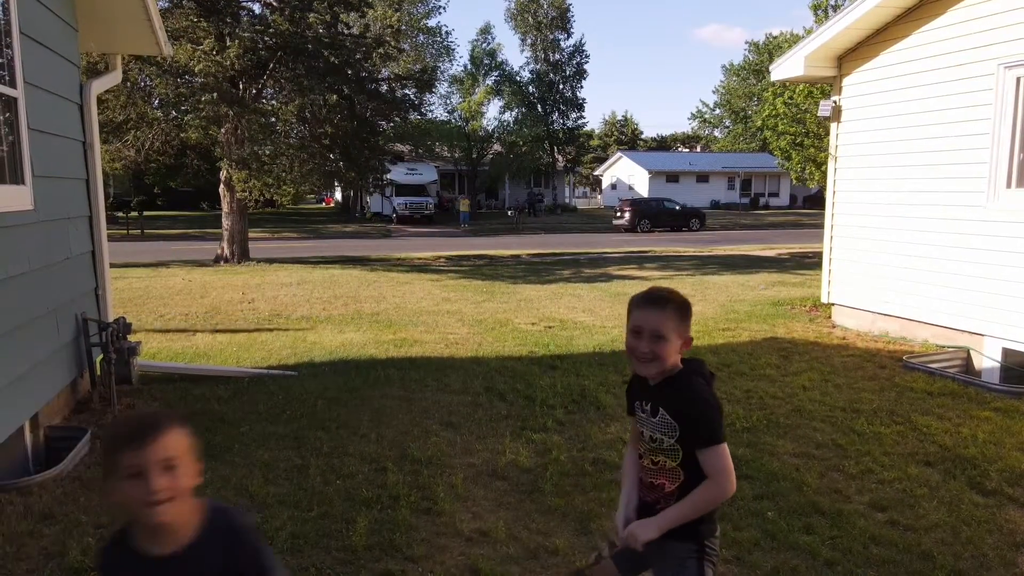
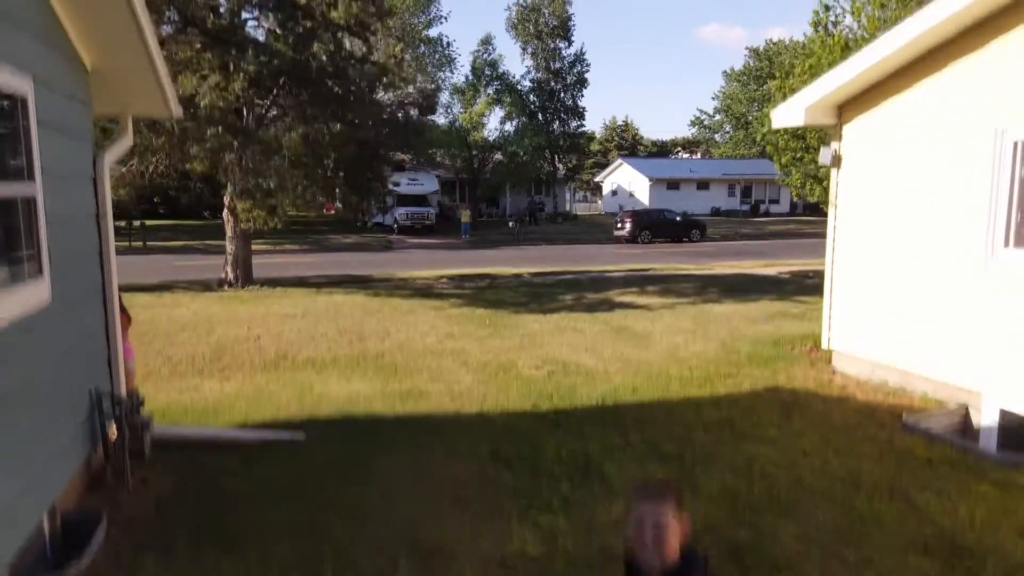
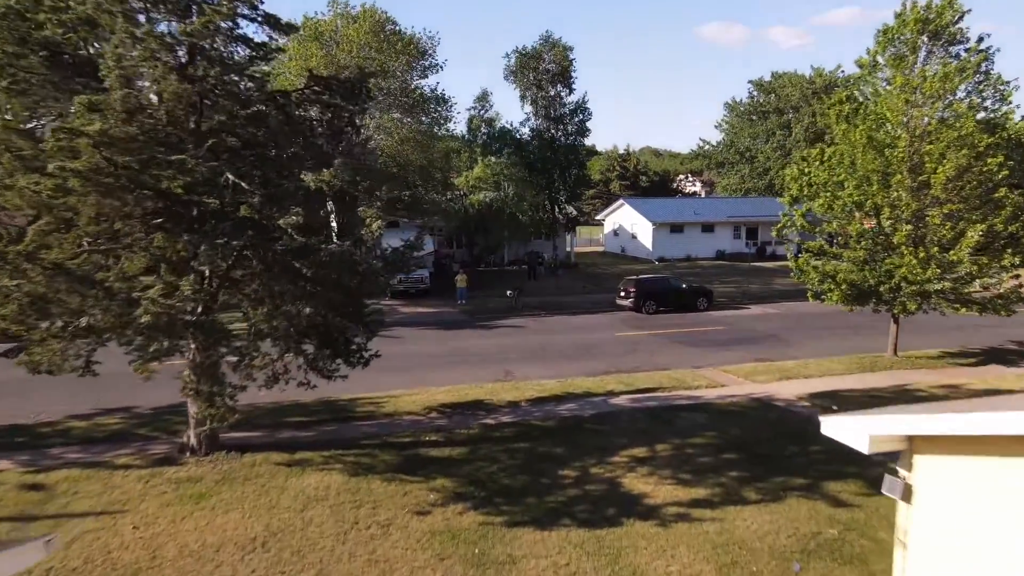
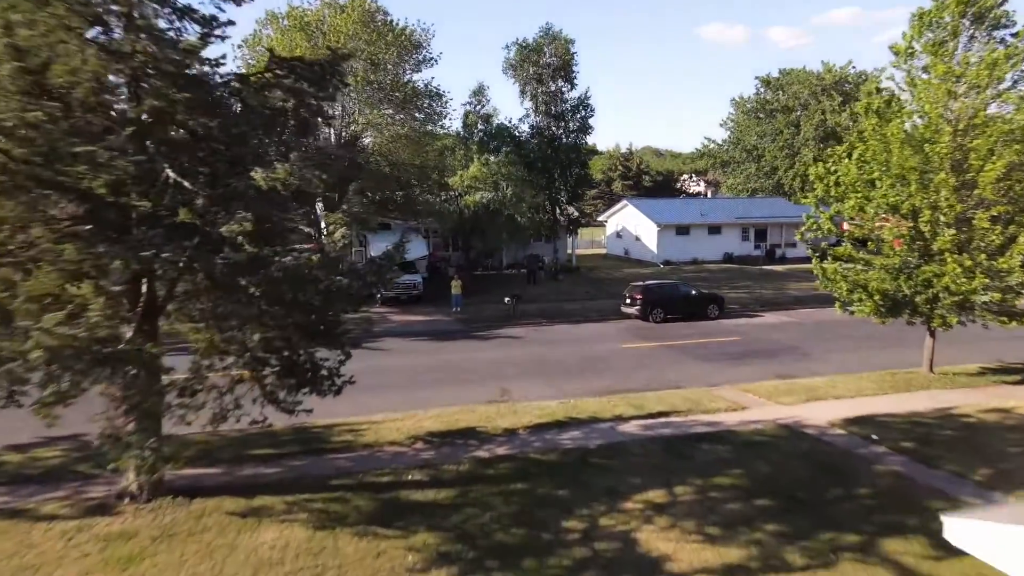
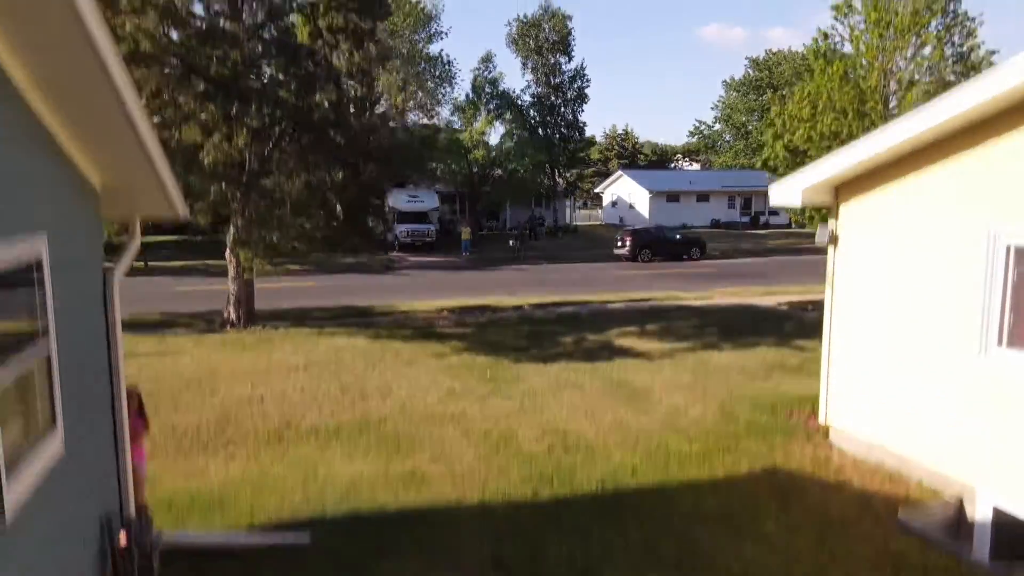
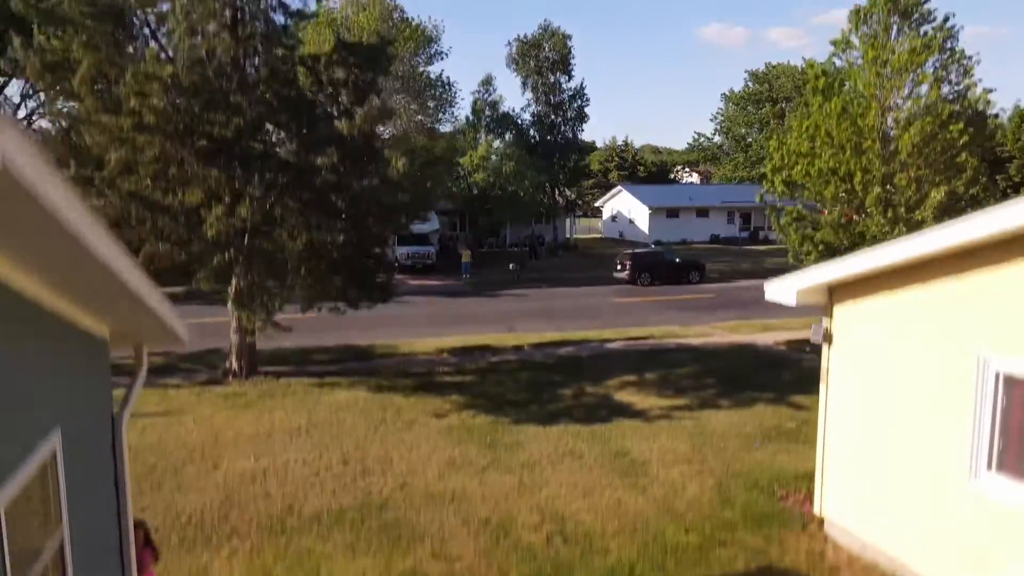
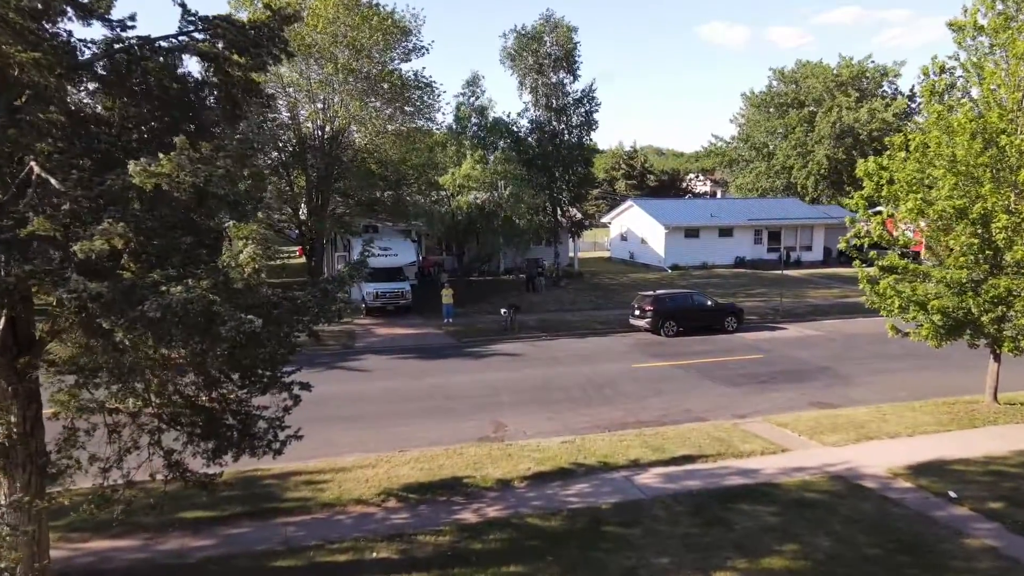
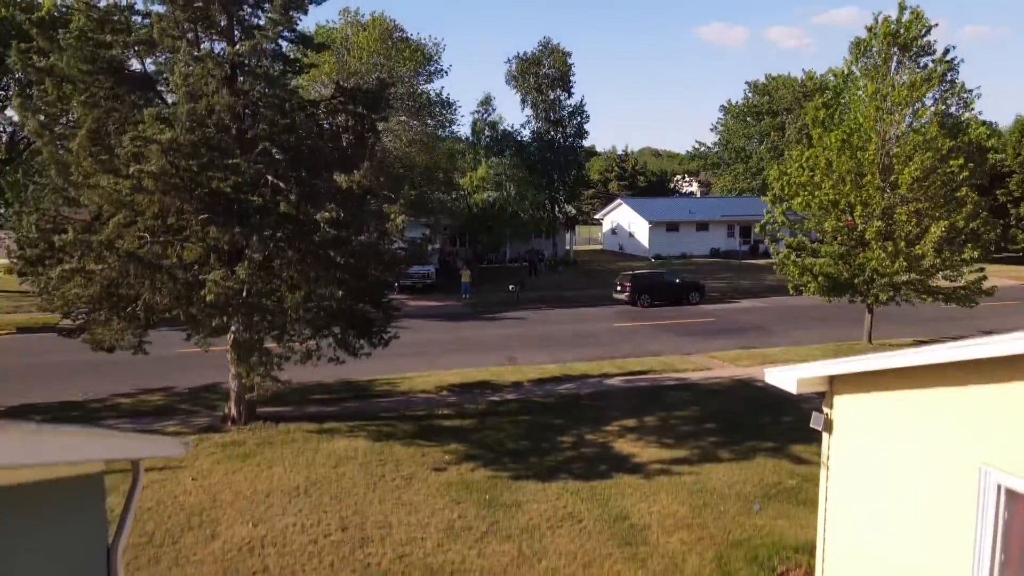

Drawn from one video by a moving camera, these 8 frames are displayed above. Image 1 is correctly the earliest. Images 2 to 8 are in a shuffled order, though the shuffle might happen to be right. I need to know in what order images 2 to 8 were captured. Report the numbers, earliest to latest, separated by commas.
2, 5, 6, 8, 3, 4, 7
